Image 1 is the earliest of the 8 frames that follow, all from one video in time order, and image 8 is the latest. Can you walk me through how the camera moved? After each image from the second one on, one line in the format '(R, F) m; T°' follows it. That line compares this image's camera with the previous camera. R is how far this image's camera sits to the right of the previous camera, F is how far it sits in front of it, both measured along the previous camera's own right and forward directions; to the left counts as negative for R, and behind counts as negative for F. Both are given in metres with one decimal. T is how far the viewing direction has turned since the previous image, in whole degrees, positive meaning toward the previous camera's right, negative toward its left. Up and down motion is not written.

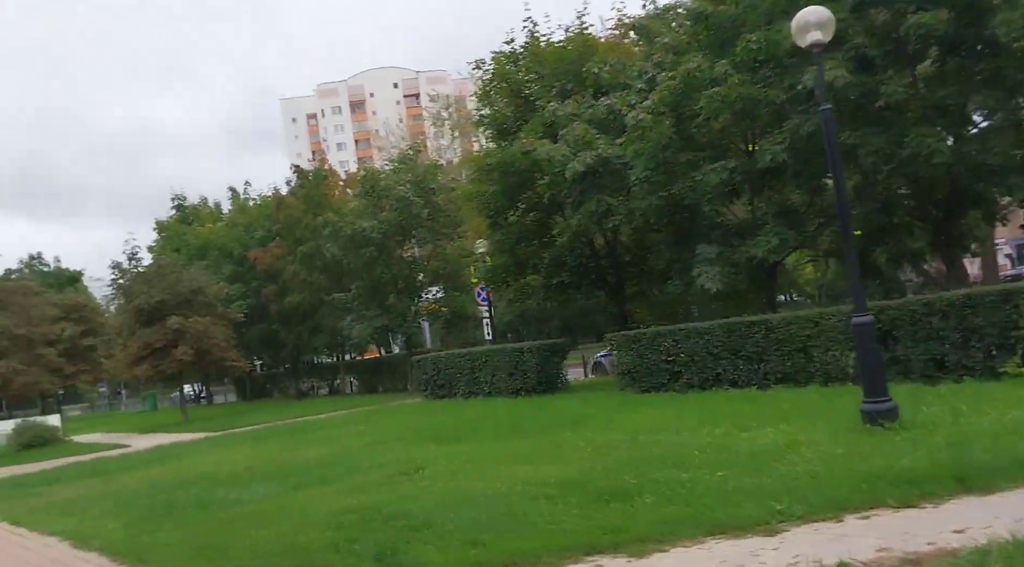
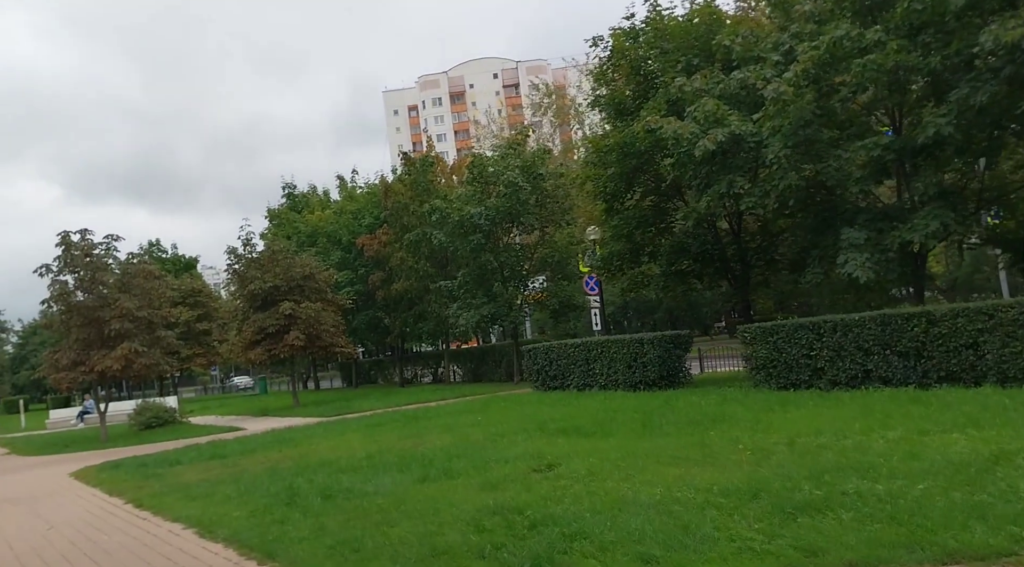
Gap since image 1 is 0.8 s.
(-0.6, +0.8) m; -7°
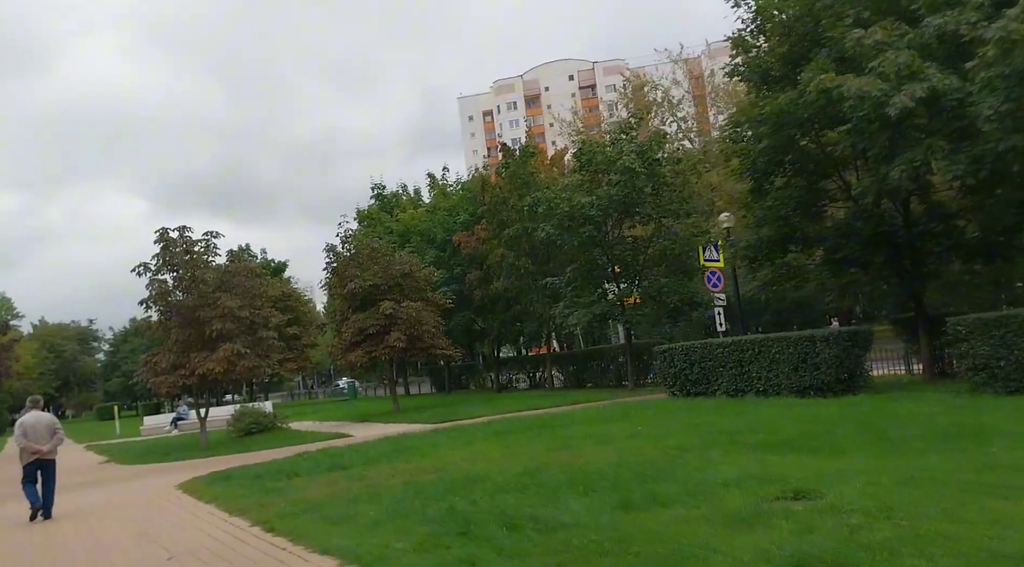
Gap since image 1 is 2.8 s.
(-1.6, +2.1) m; -5°
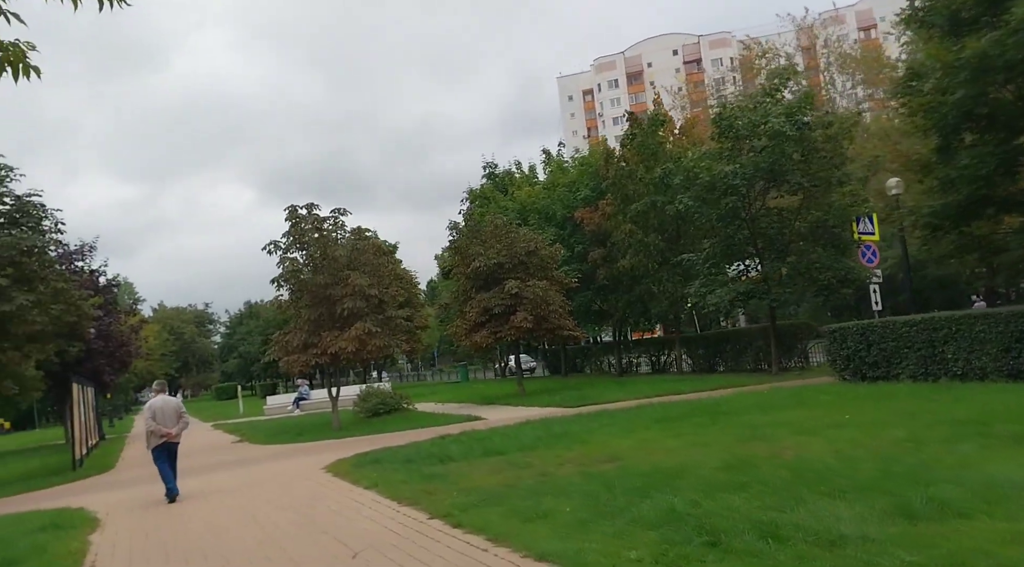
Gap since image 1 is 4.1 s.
(-1.3, +1.3) m; -7°
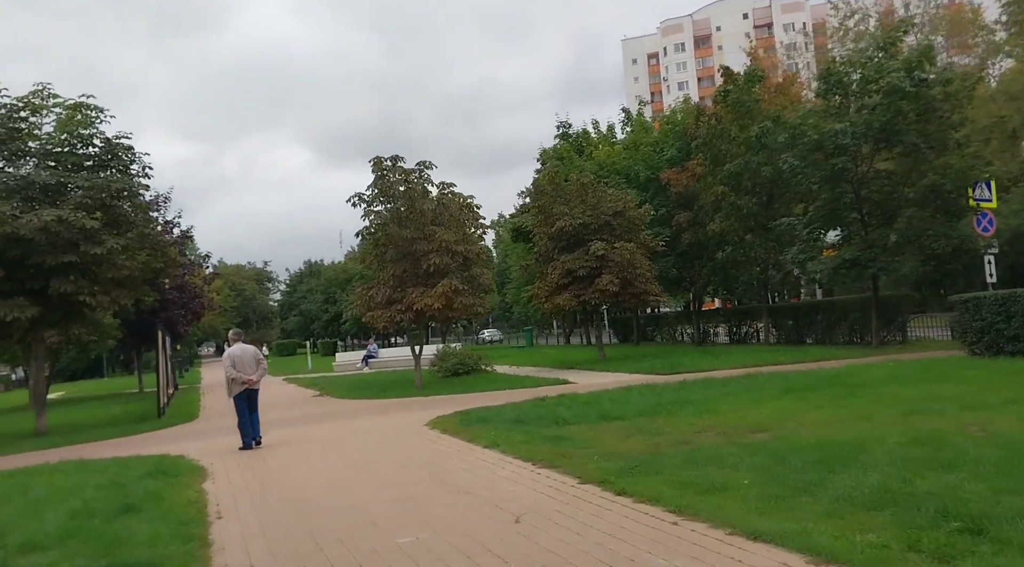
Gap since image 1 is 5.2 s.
(-1.2, +0.9) m; -3°
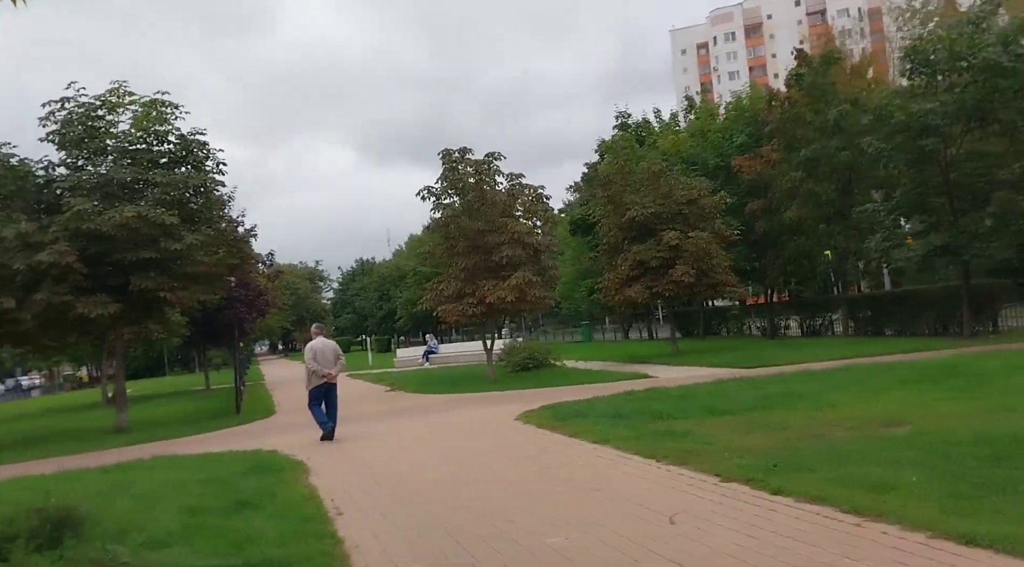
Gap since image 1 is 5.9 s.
(-0.8, +0.5) m; -3°
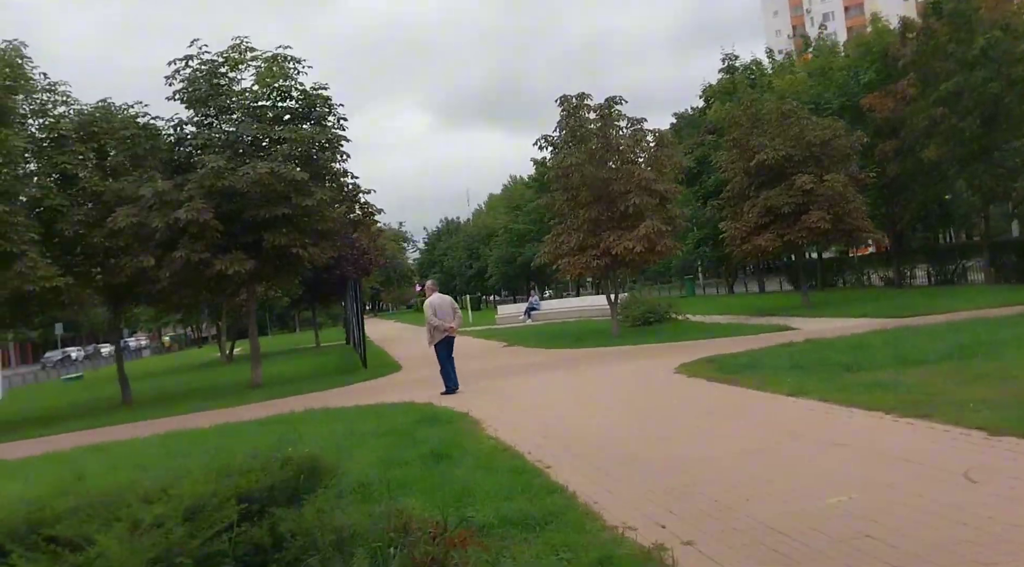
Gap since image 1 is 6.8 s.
(-1.3, +0.6) m; -6°
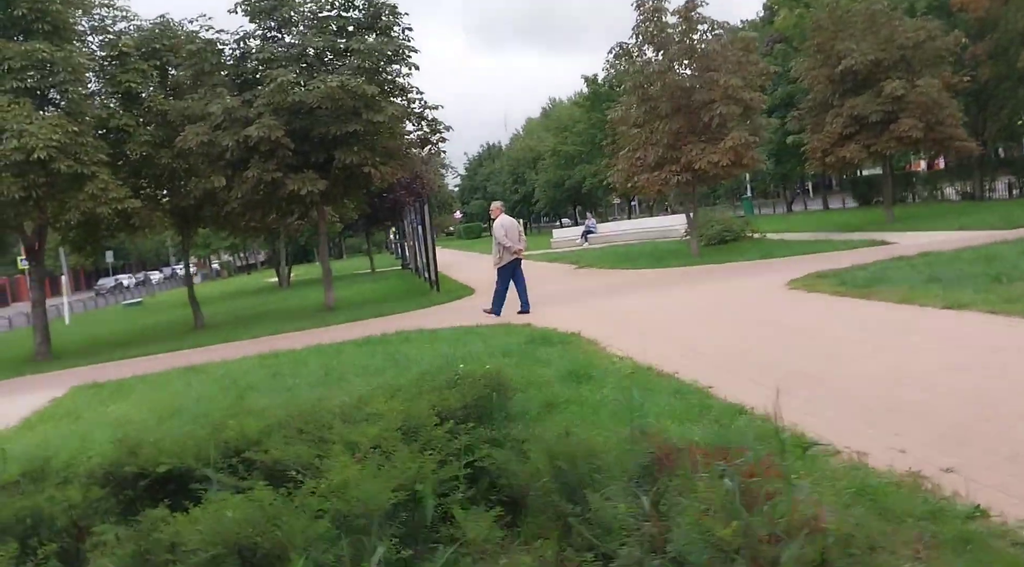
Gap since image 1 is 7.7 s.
(-1.1, +0.6) m; -3°
